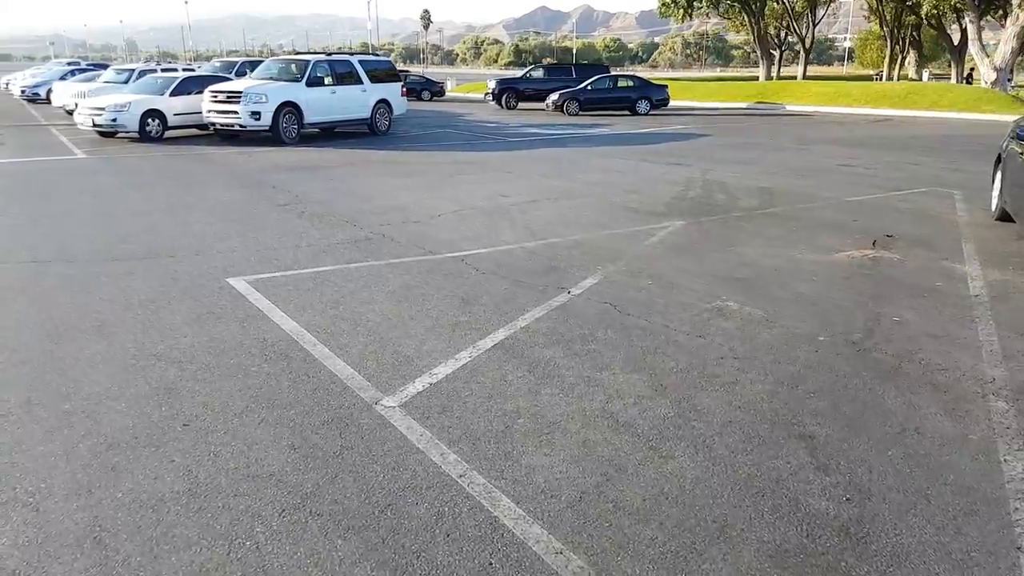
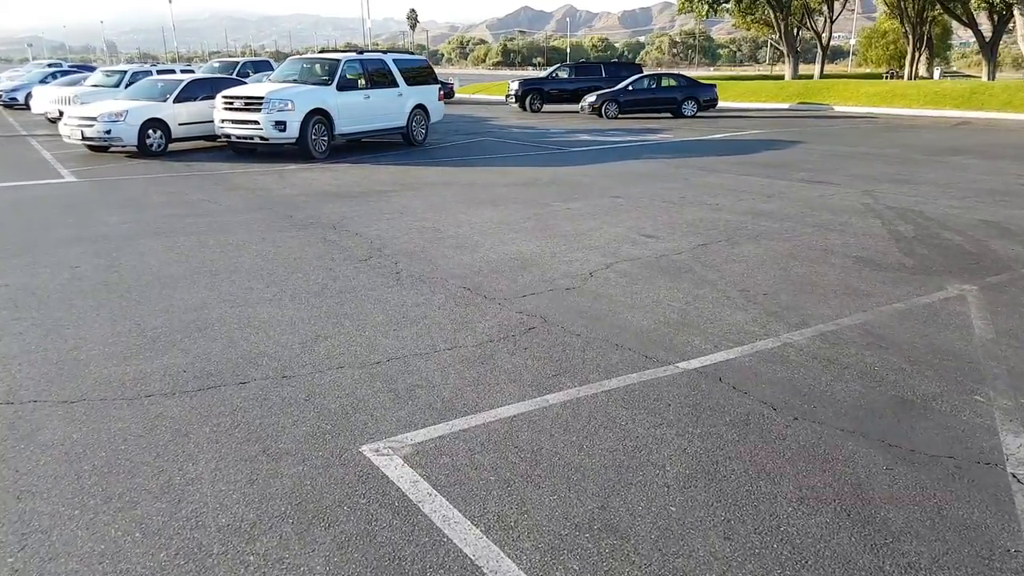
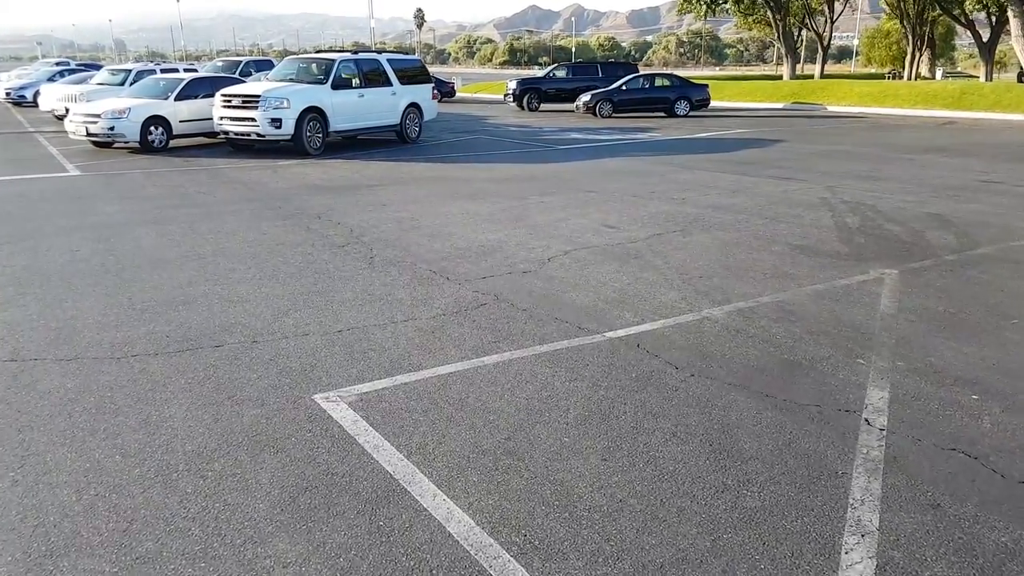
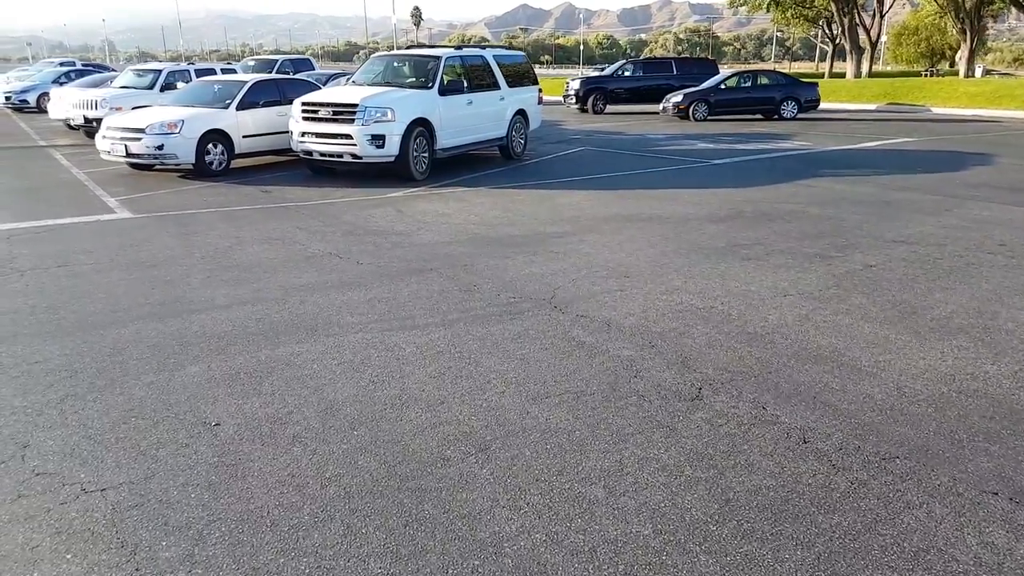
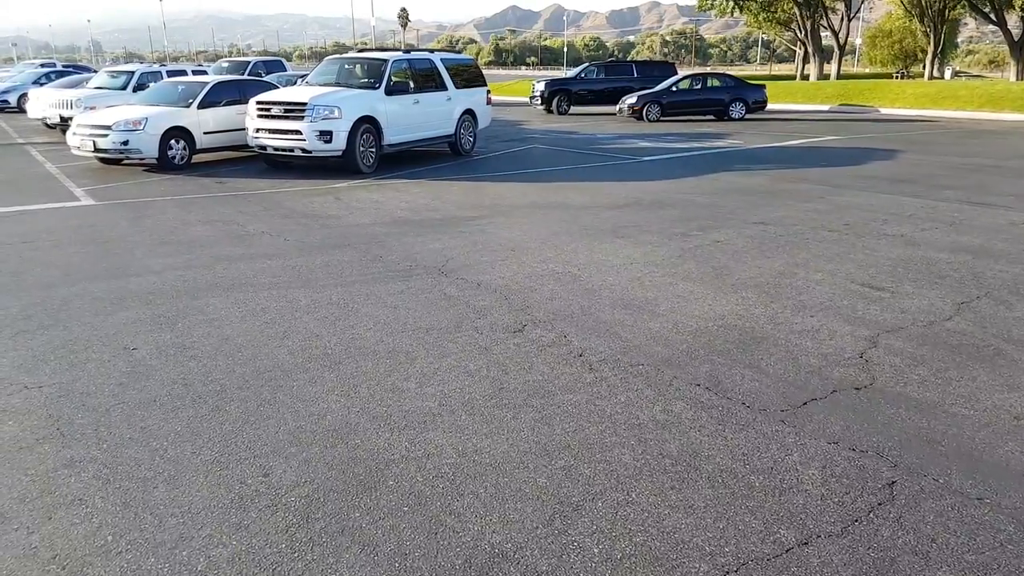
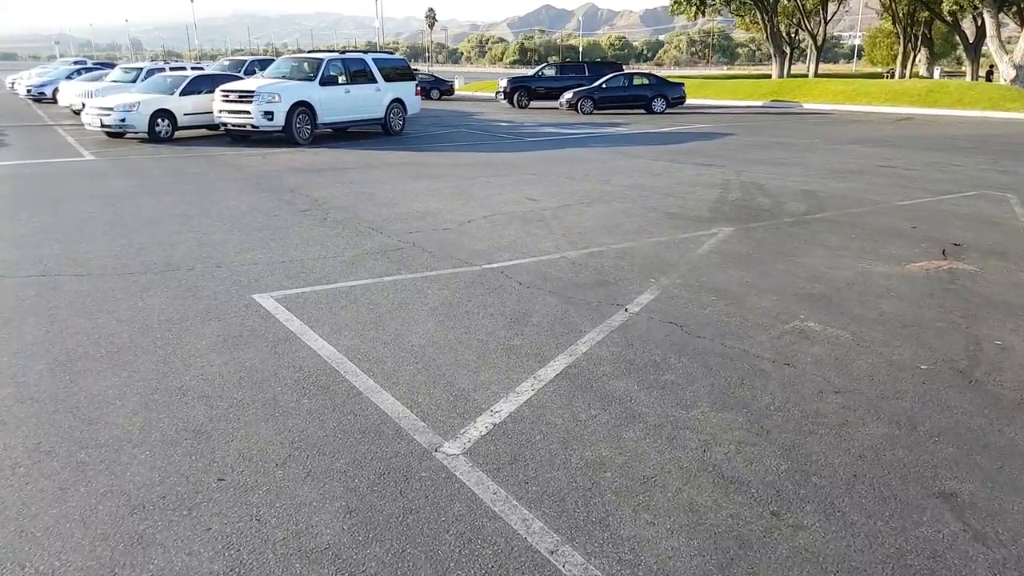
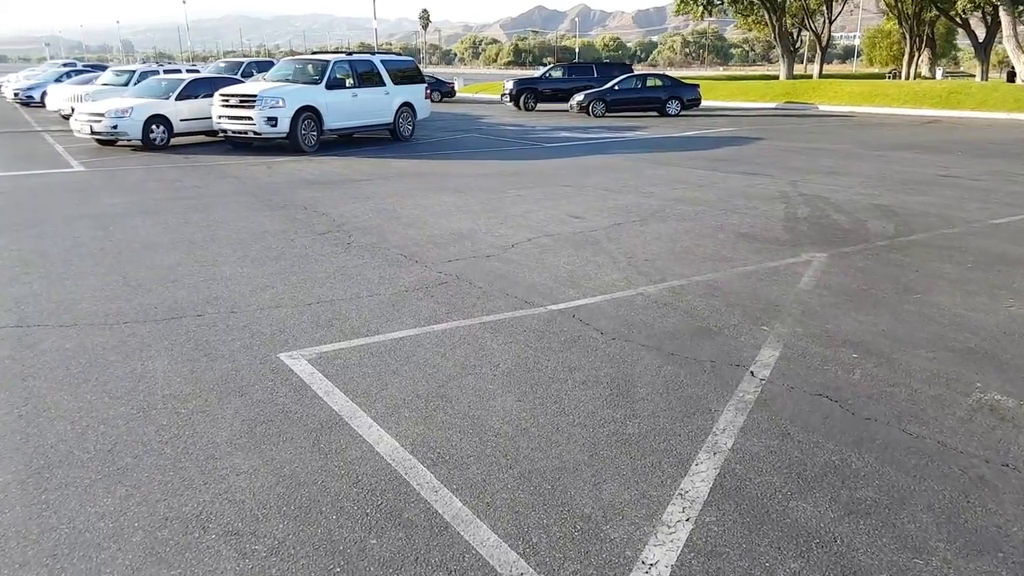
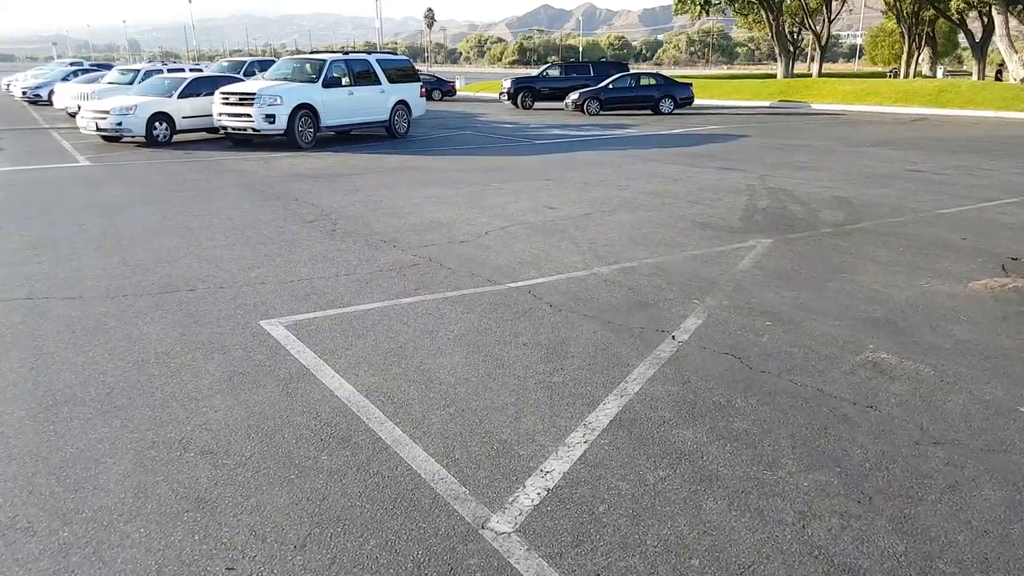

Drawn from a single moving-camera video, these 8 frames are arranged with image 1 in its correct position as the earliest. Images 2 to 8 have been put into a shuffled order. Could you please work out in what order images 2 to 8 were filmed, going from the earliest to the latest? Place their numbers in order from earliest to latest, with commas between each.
6, 8, 7, 3, 2, 5, 4
